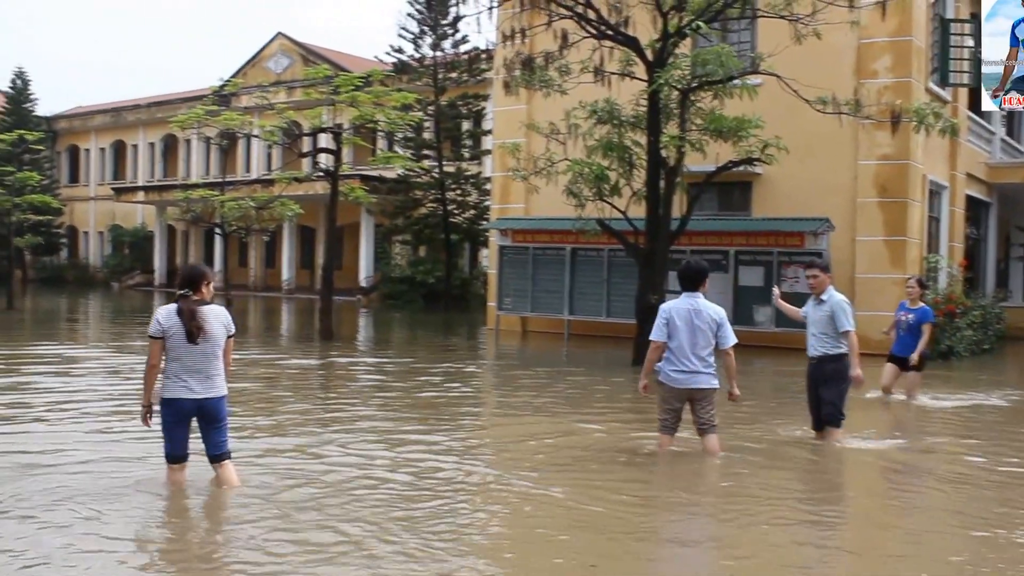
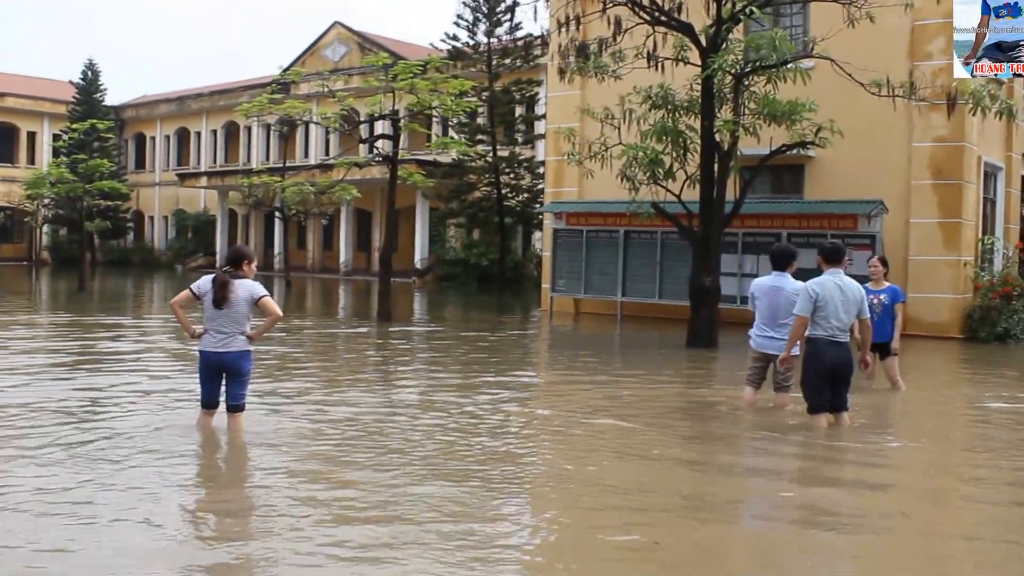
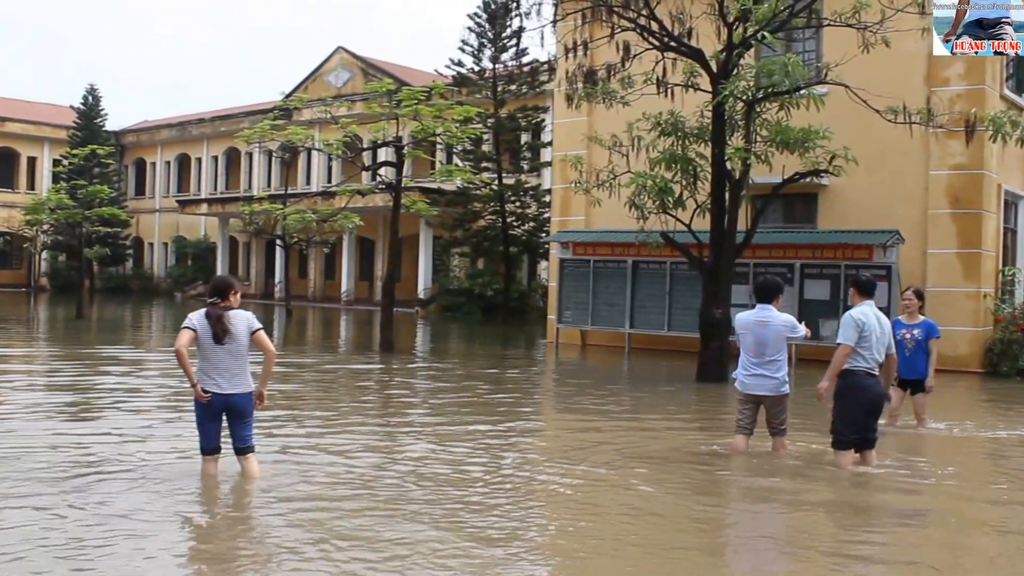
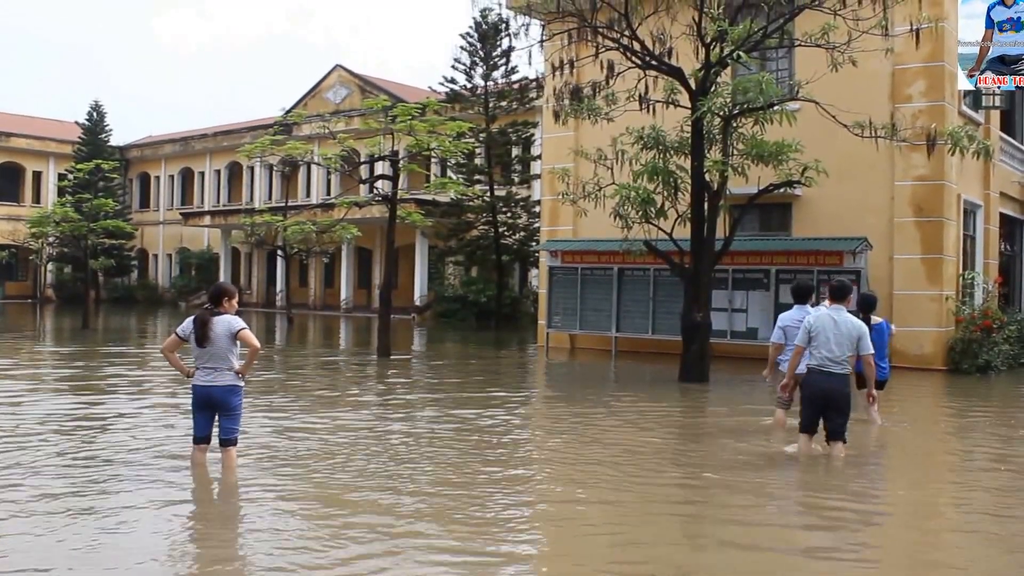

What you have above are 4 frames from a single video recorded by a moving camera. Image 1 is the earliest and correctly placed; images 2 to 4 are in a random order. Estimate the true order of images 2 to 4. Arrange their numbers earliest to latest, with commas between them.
3, 2, 4
